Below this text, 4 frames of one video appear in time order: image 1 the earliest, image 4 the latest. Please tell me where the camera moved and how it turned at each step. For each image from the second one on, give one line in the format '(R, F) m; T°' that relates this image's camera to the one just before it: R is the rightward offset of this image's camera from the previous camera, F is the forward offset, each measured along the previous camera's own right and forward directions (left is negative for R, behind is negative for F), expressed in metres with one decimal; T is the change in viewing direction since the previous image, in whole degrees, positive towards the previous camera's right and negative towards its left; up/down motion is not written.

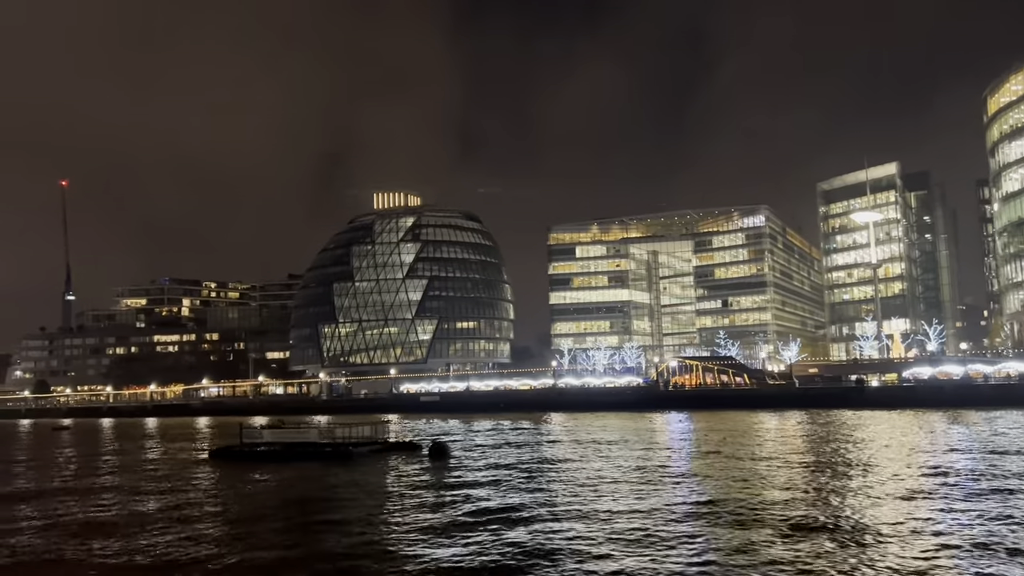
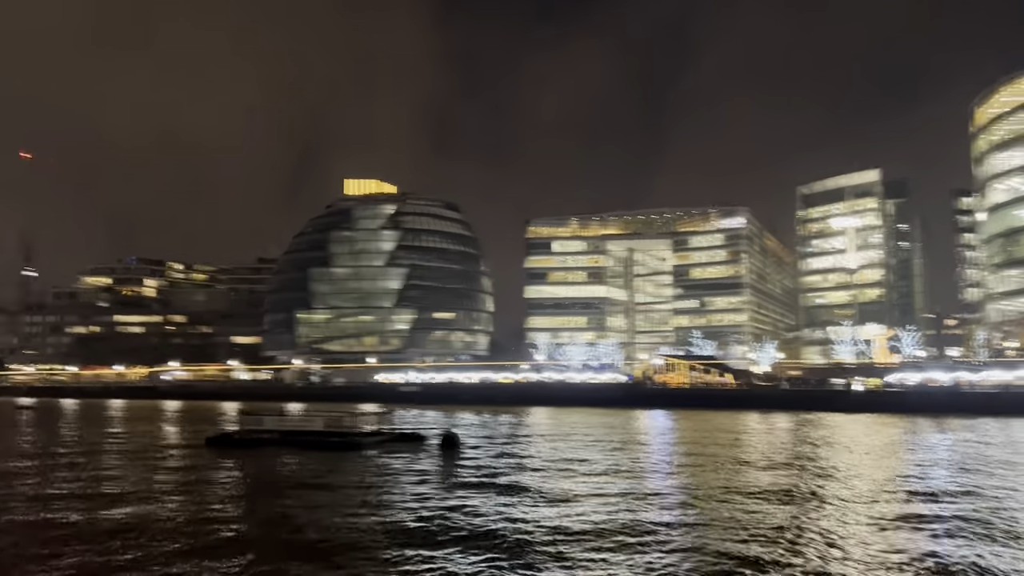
(+0.7, +3.5) m; +1°
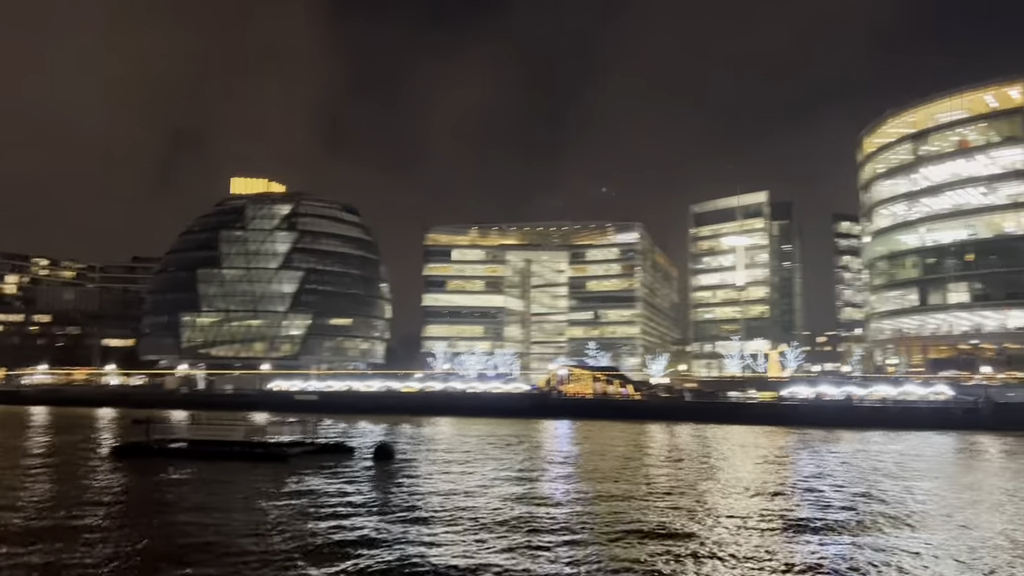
(-0.7, -0.2) m; +6°
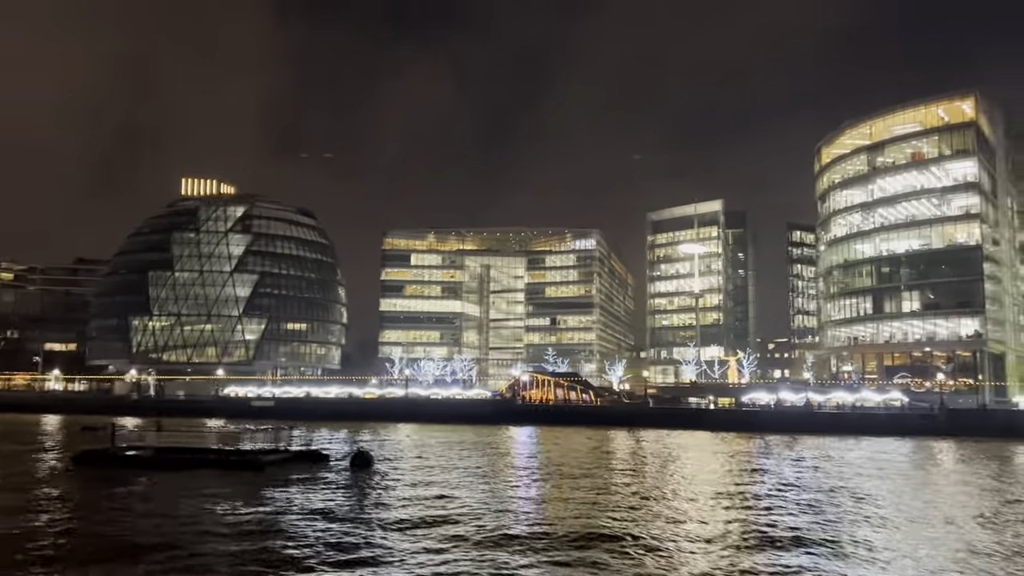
(-0.1, +0.7) m; +2°
